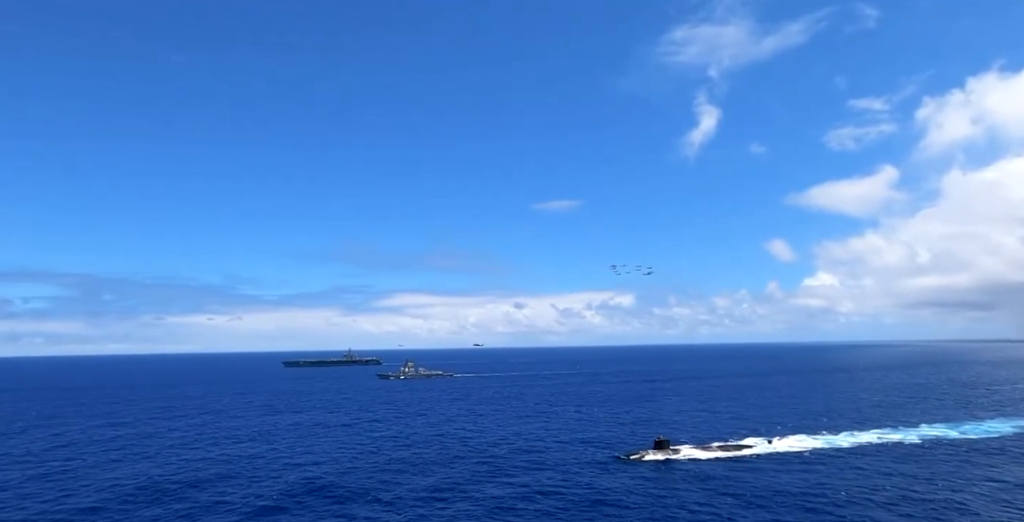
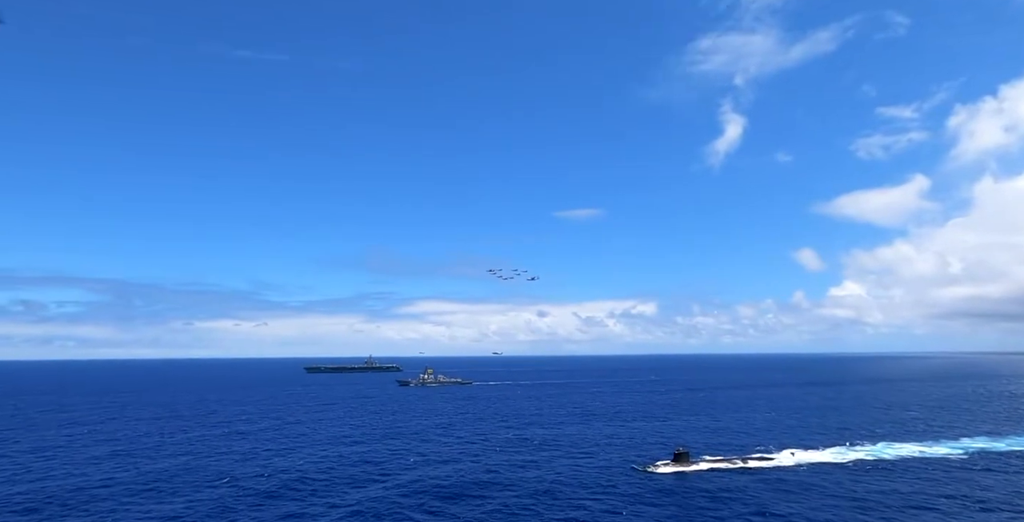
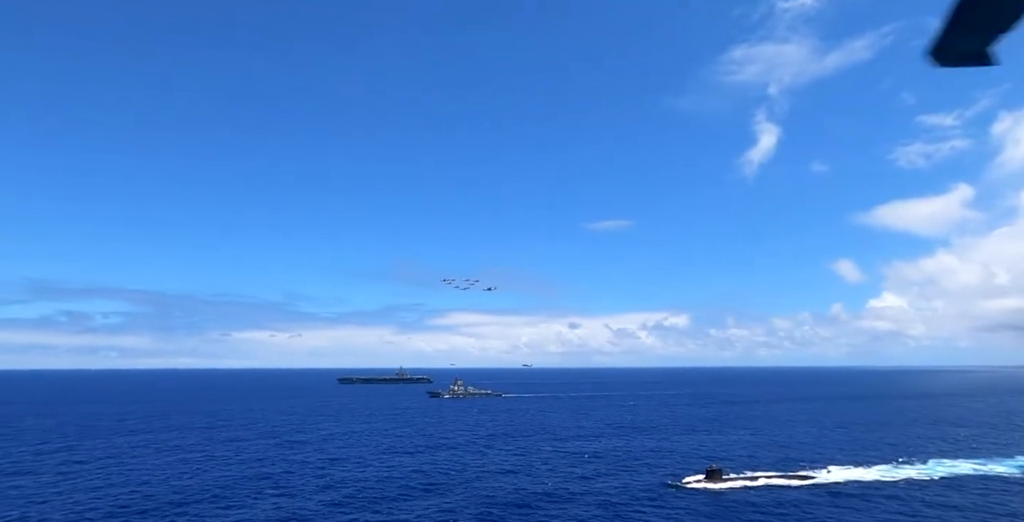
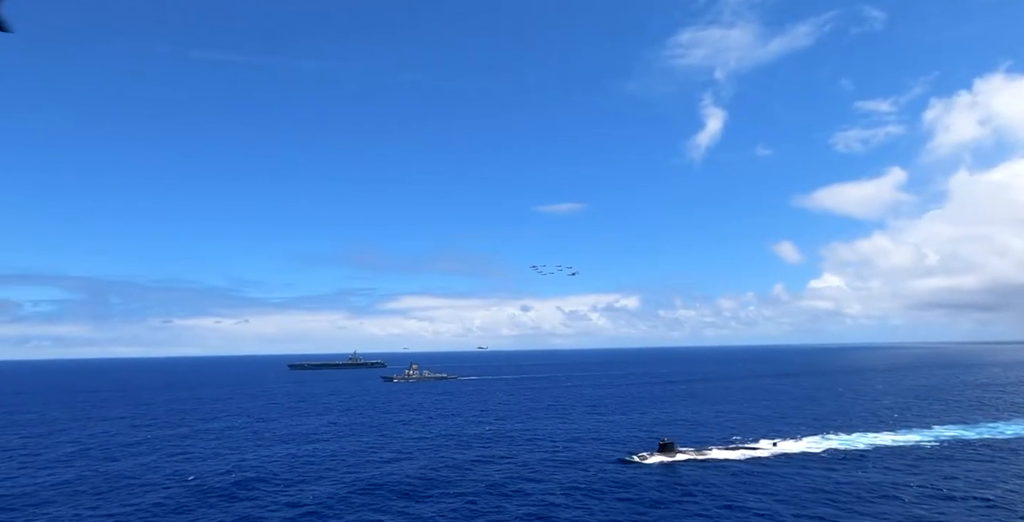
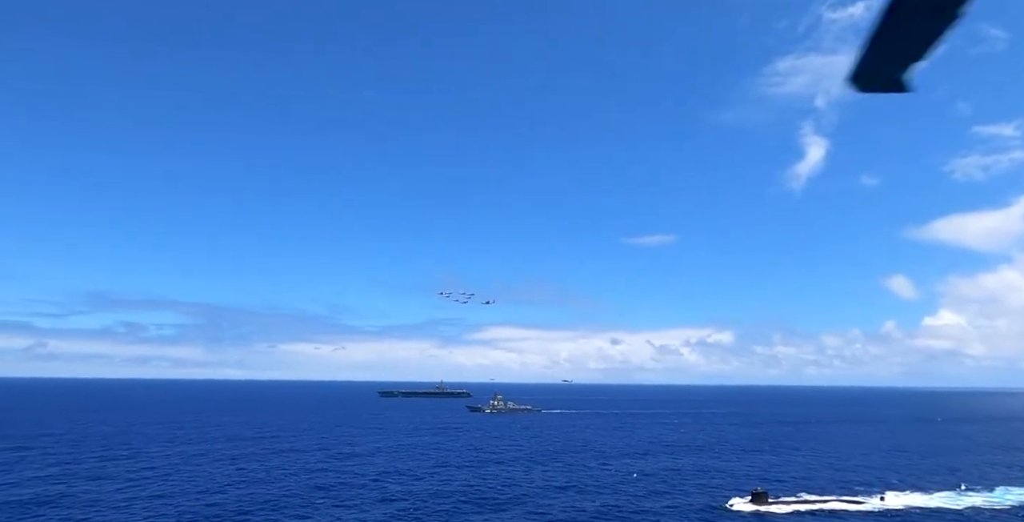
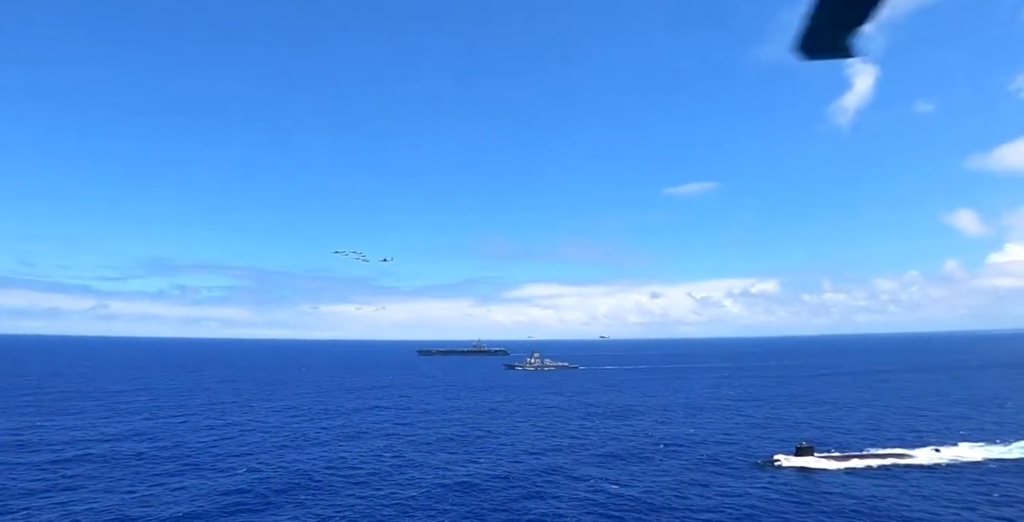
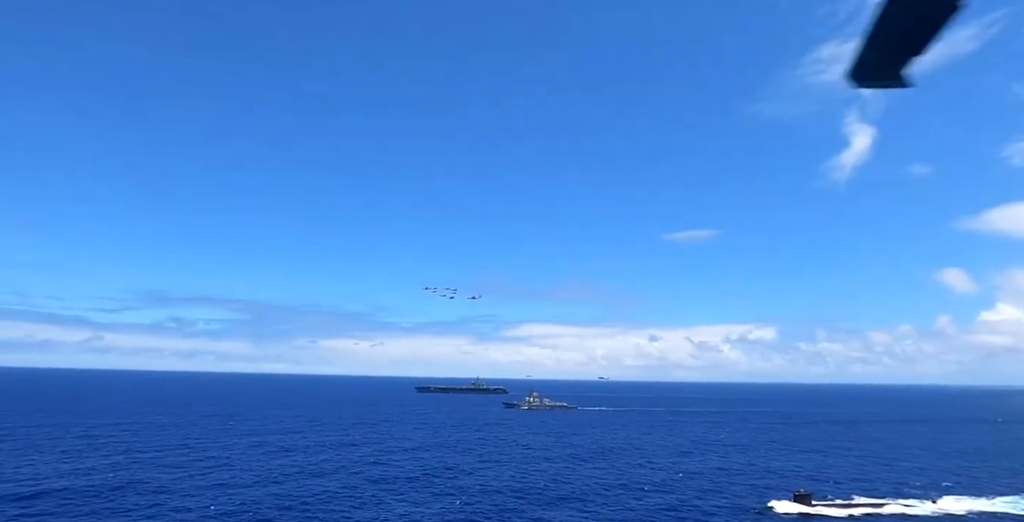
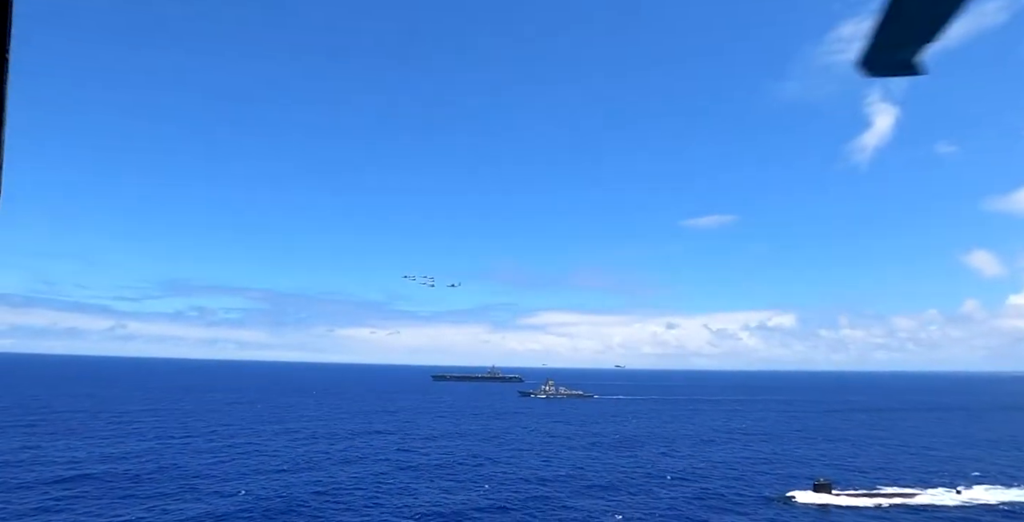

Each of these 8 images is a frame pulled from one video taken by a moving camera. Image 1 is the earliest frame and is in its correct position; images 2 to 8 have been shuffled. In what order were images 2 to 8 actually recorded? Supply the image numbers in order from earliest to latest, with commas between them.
4, 2, 3, 5, 7, 8, 6
